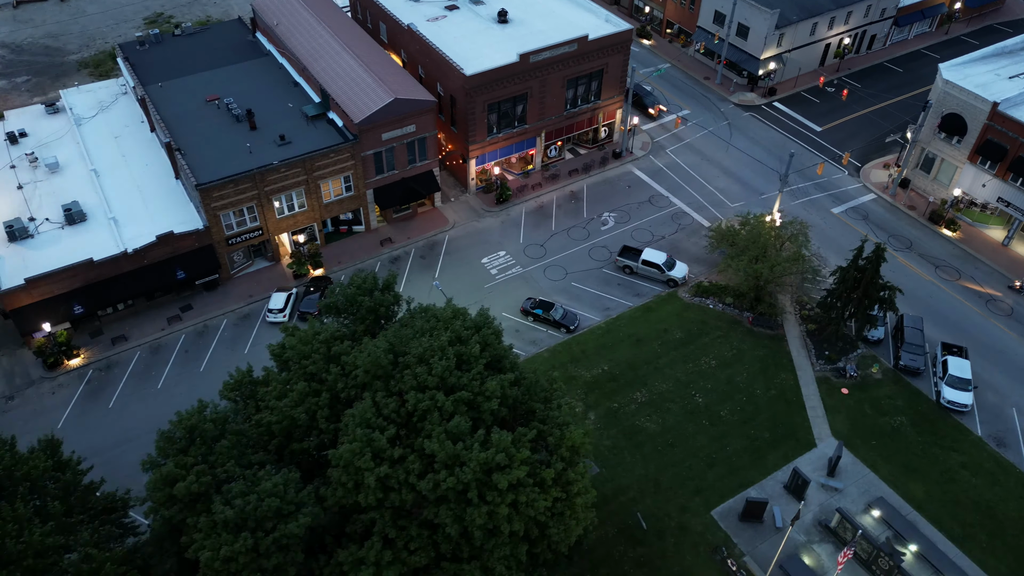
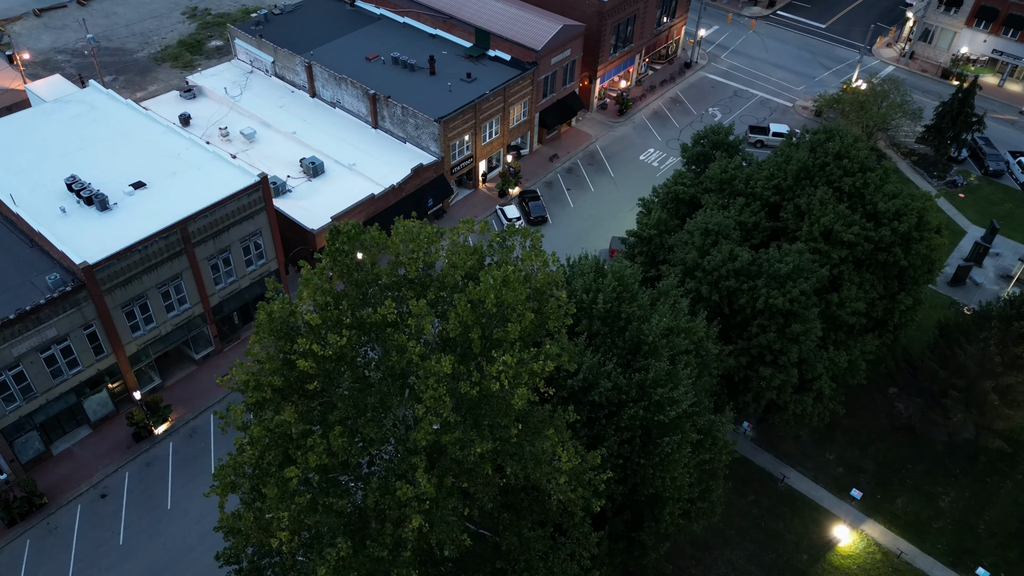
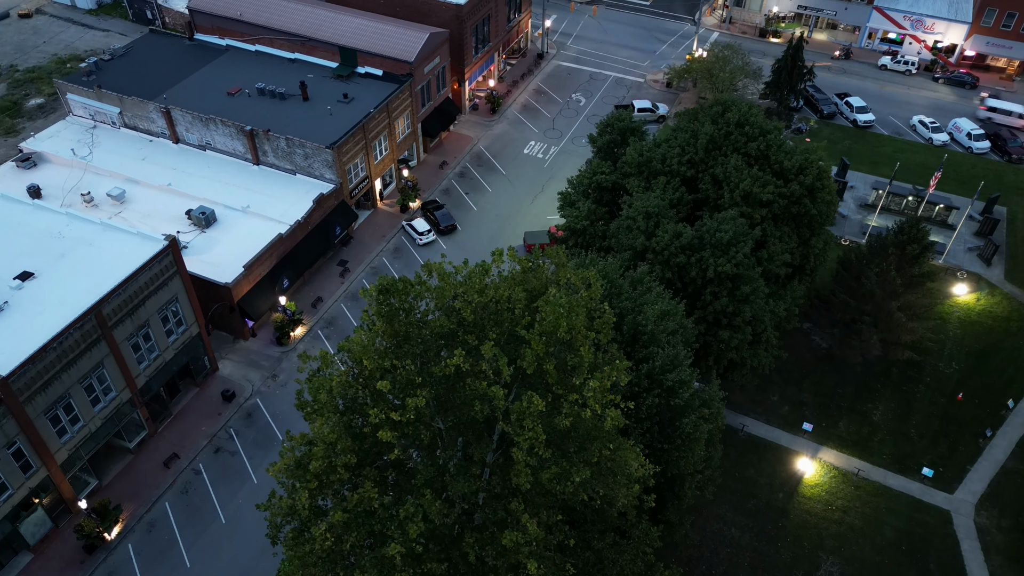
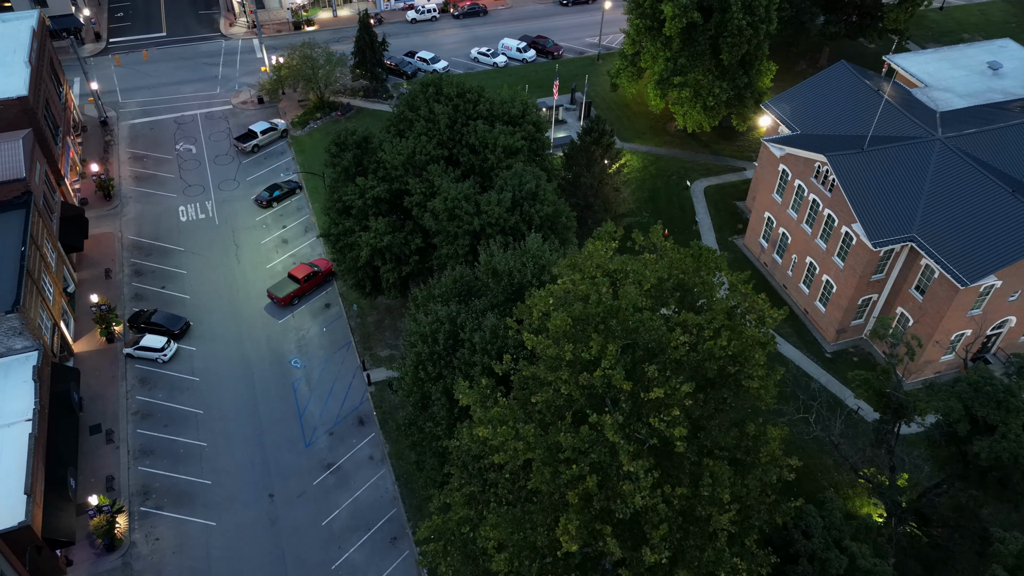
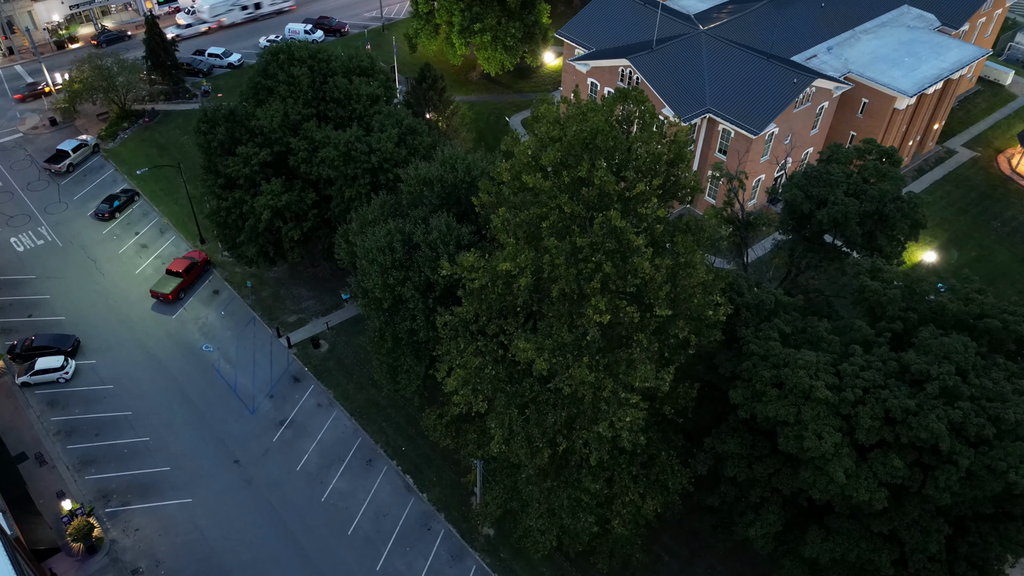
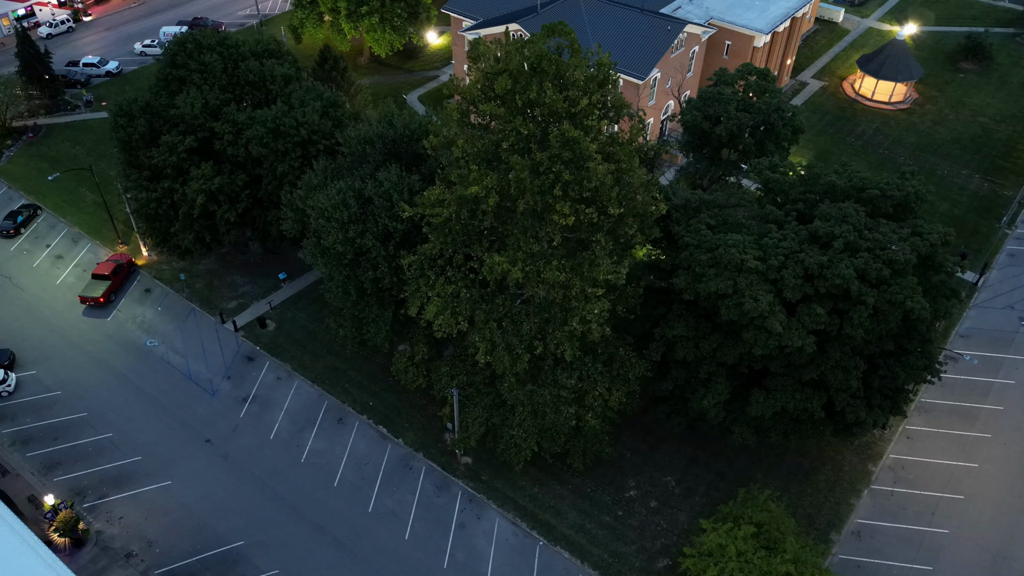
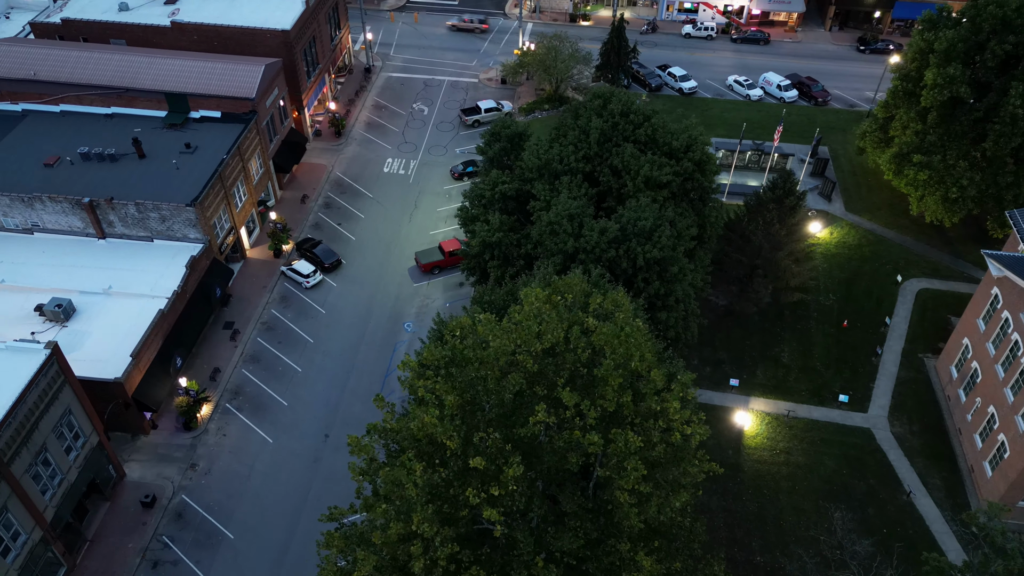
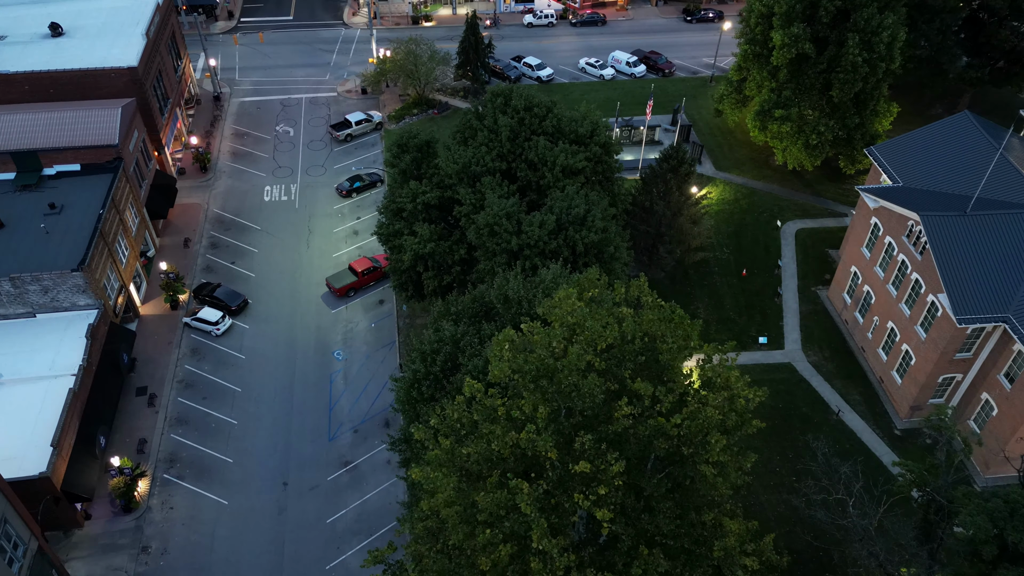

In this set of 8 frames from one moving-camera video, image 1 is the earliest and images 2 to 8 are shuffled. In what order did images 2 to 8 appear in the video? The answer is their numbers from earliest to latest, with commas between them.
2, 3, 7, 8, 4, 5, 6
